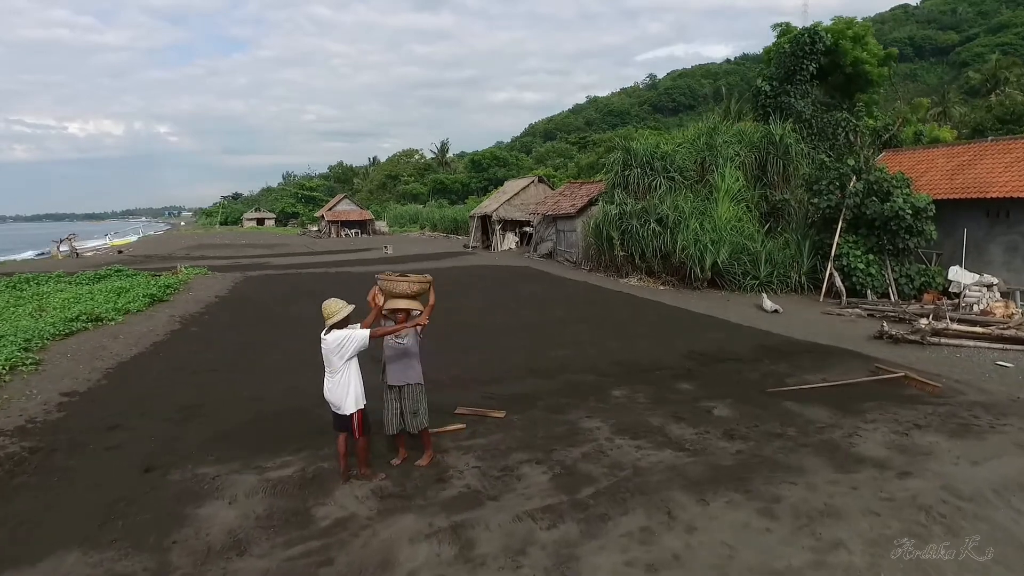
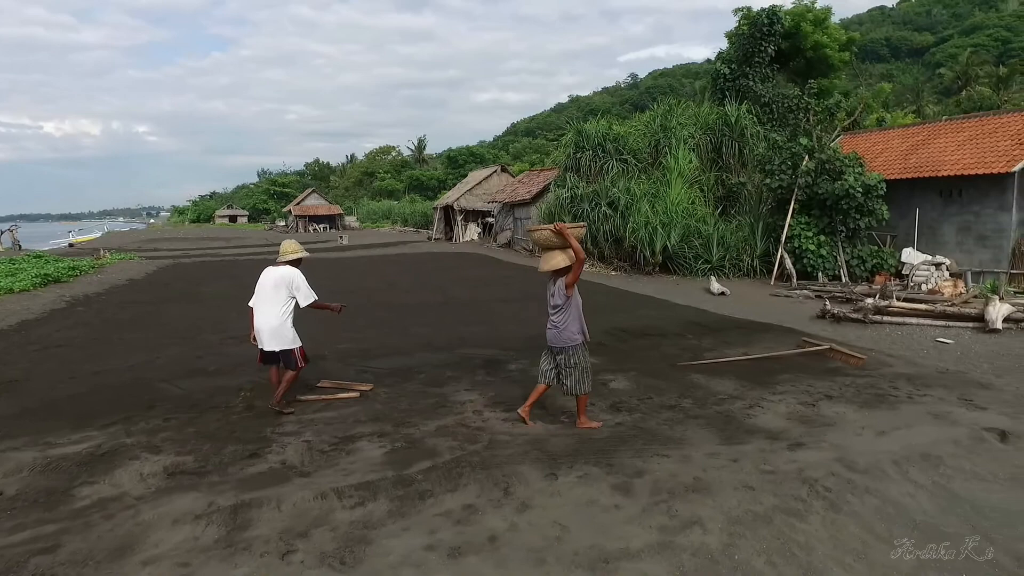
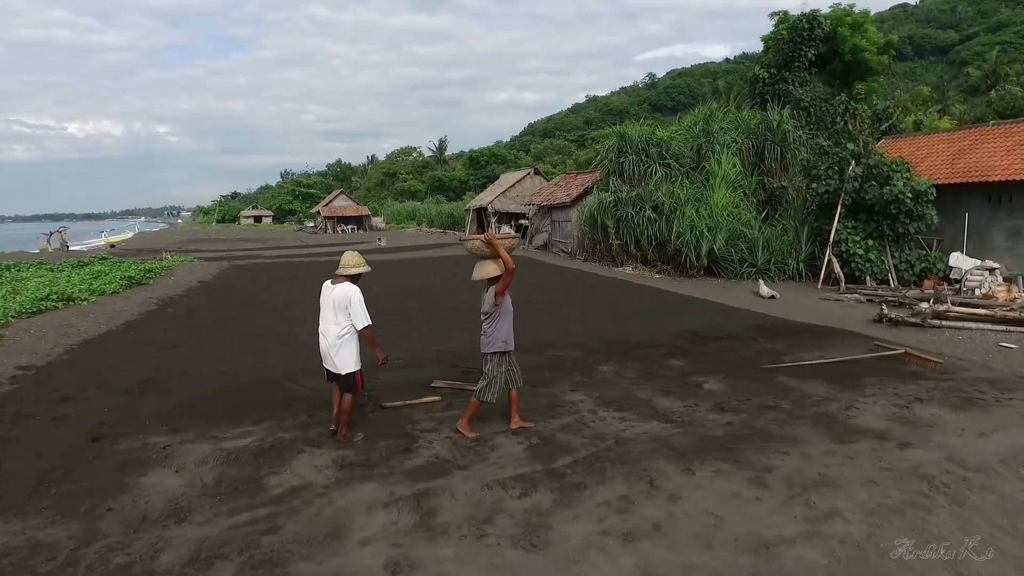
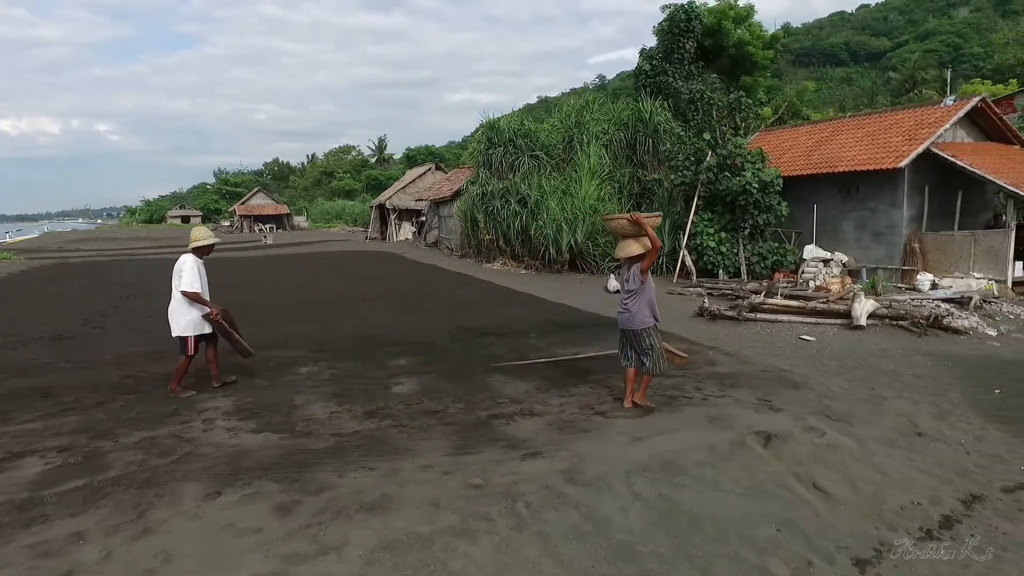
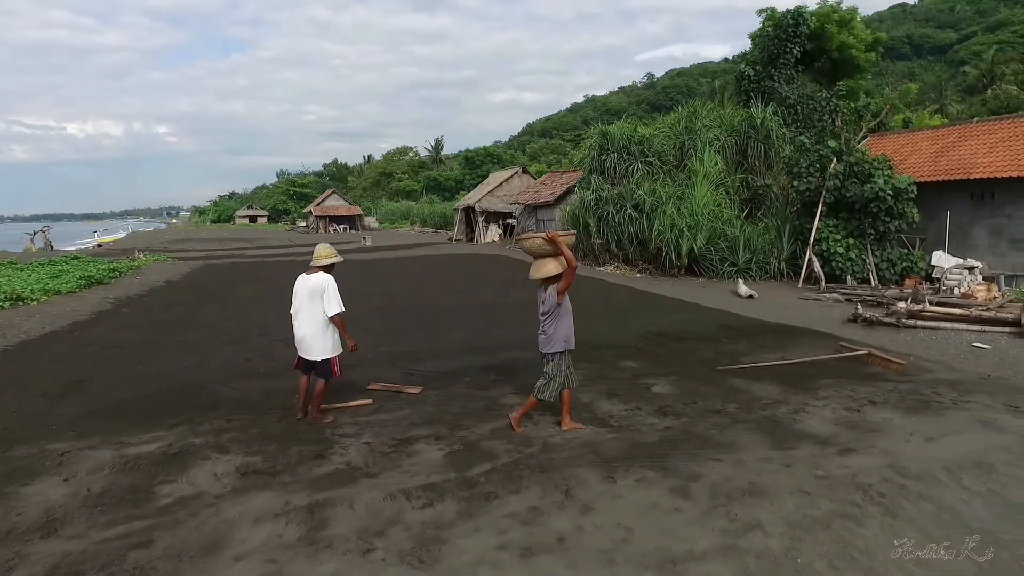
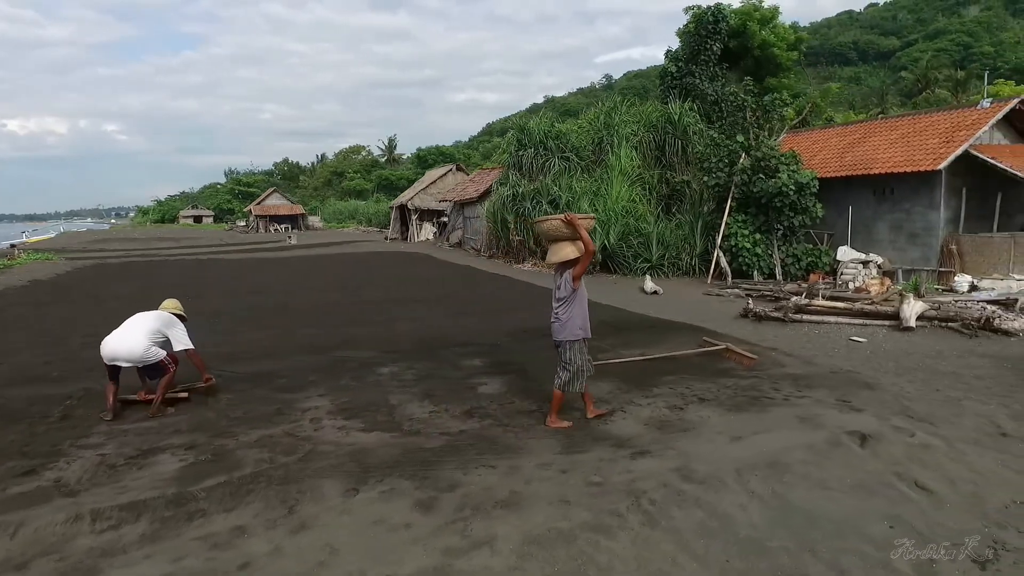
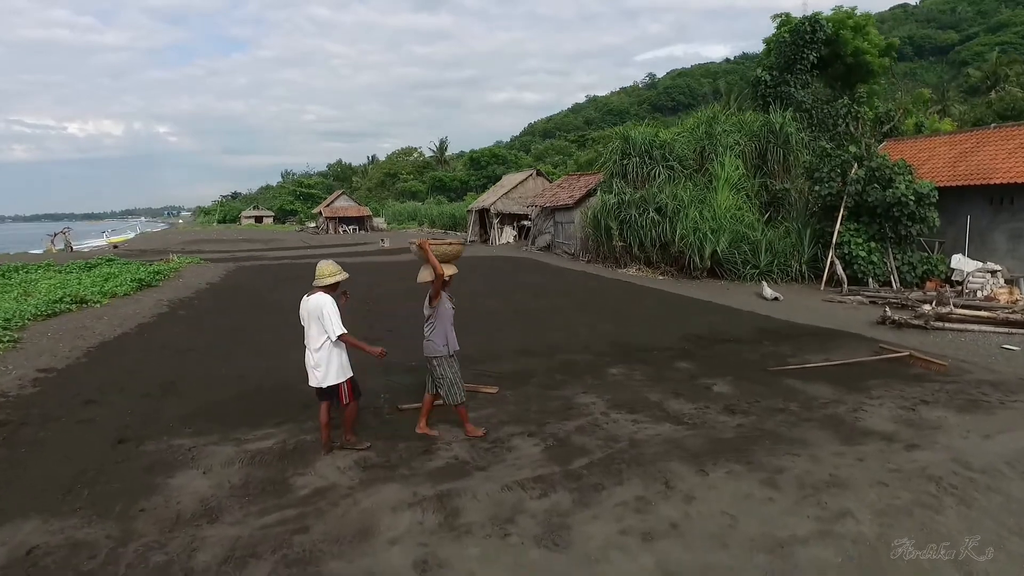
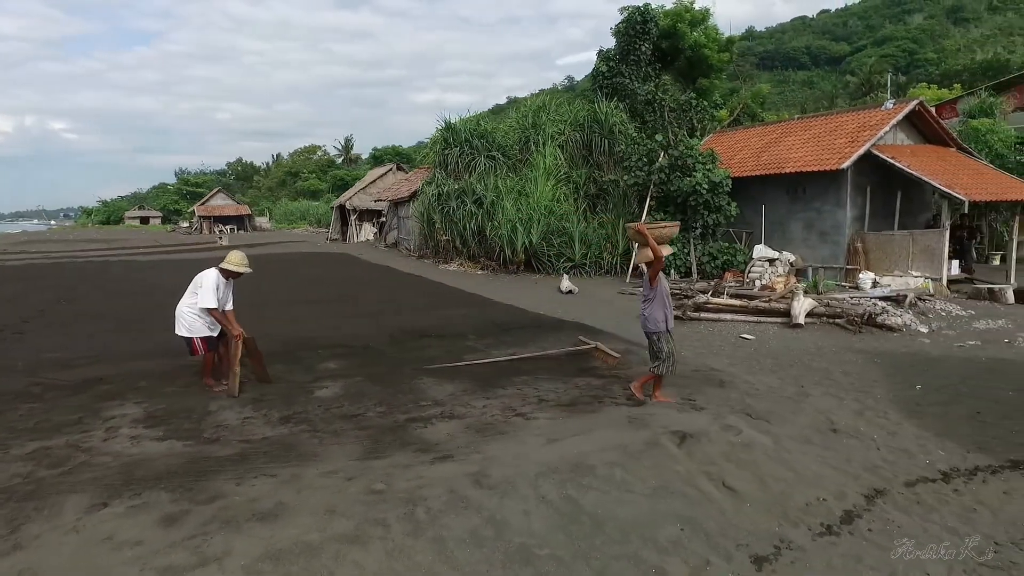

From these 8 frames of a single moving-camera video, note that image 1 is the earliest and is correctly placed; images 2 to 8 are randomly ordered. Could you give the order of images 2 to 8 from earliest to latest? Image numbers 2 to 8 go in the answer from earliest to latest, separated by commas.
7, 3, 5, 2, 6, 4, 8
